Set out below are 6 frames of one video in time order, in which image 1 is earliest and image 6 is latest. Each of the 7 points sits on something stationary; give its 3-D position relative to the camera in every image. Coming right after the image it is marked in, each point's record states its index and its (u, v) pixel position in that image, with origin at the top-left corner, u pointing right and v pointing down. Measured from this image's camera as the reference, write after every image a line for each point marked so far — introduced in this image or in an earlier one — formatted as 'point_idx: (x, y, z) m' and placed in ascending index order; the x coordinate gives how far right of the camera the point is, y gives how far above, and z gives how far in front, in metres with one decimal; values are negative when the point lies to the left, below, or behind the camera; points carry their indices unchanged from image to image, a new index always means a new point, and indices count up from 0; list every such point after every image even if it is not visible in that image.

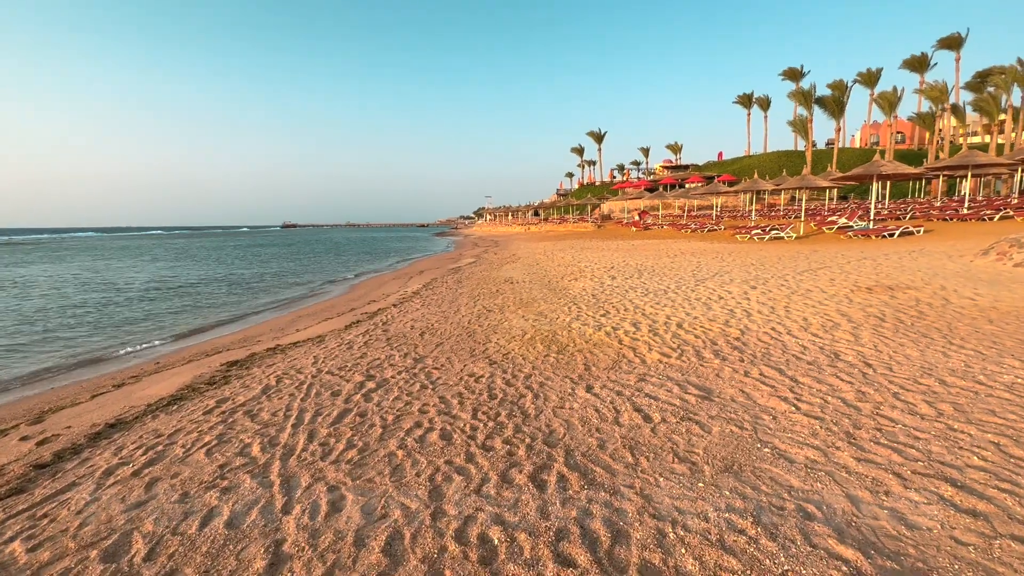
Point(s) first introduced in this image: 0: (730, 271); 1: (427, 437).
0: (+5.3, +0.4, +11.5) m
1: (-0.7, -1.2, +3.7) m
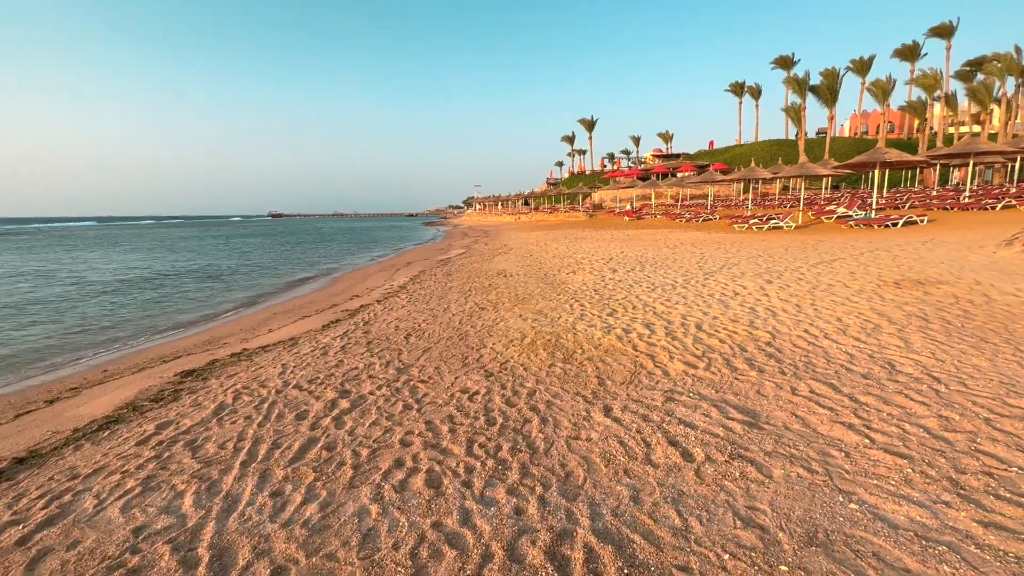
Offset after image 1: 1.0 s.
0: (+5.1, +0.6, +10.8) m
1: (-0.6, -1.2, +2.9) m
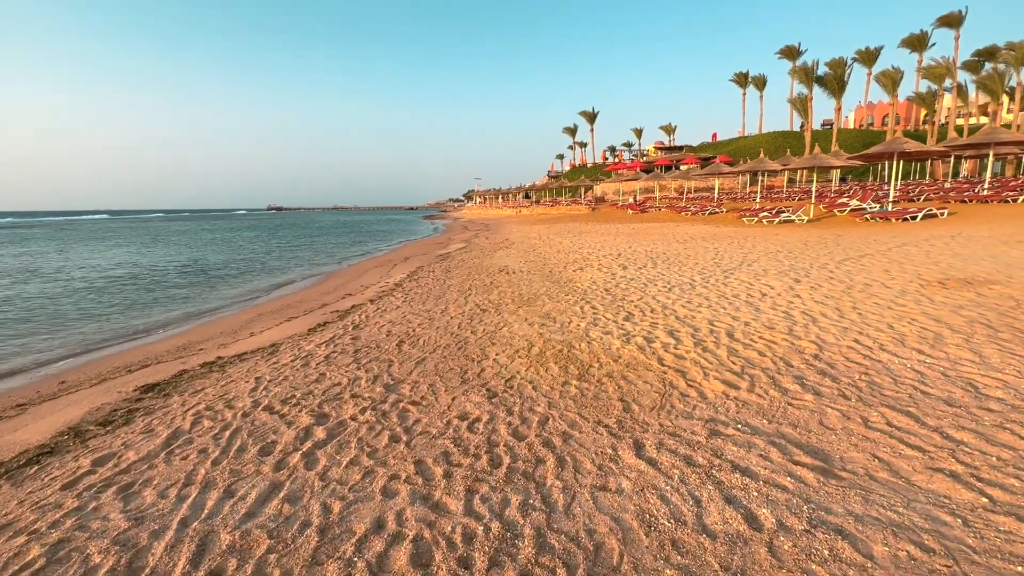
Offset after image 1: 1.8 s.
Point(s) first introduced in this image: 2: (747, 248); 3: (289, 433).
0: (+5.2, +0.6, +10.0) m
1: (-0.6, -1.3, +2.2) m
2: (+6.0, +1.0, +12.2) m
3: (-1.7, -1.1, +3.7) m
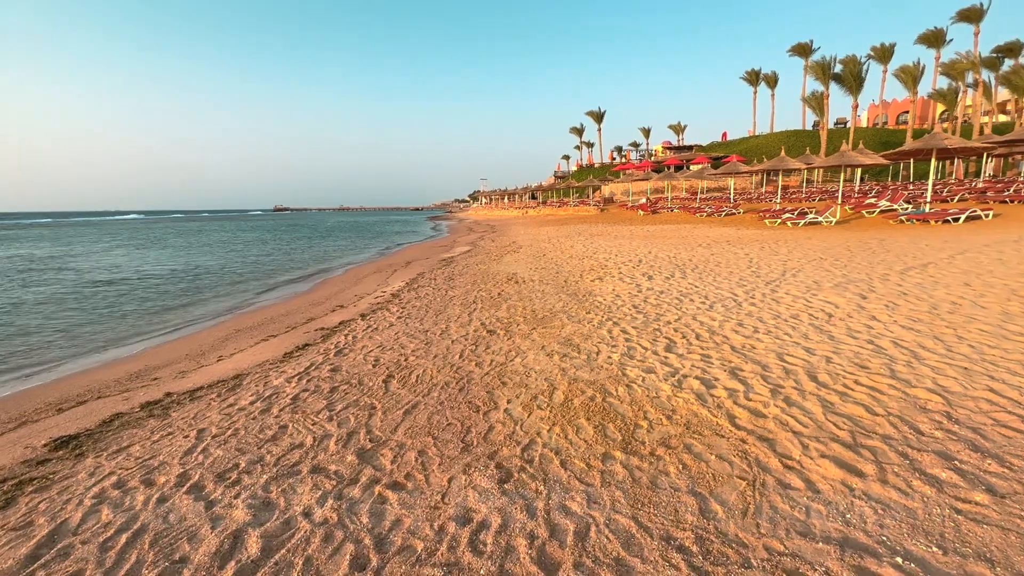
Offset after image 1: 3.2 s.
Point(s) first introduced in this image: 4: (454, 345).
0: (+5.4, +0.4, +8.8) m
1: (-0.5, -1.5, +1.0) m
2: (+6.2, +0.8, +10.9) m
3: (-1.6, -1.3, +2.5) m
4: (-0.7, -0.7, +5.8) m
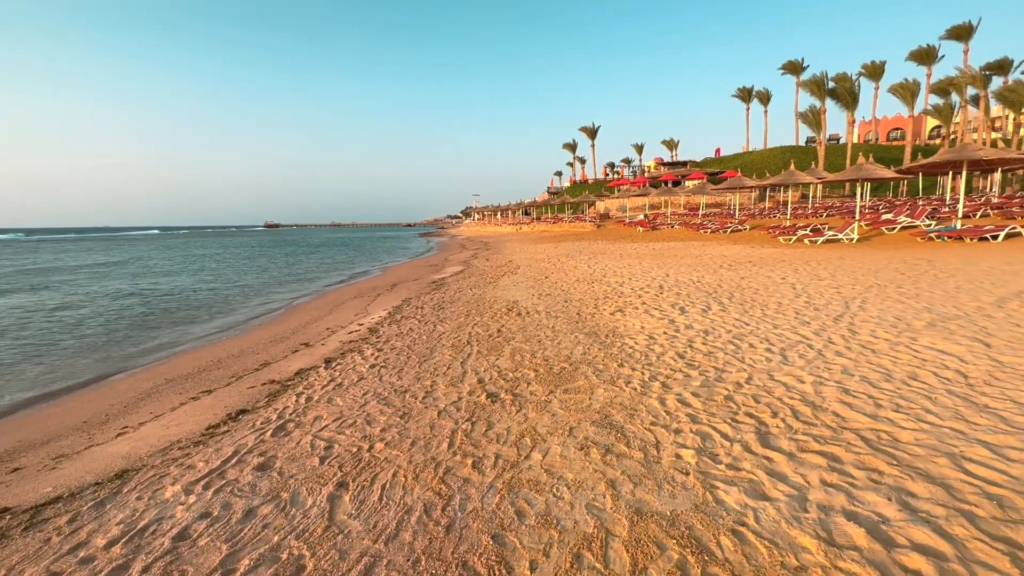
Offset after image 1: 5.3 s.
0: (+5.4, -0.2, +7.3) m
1: (-0.3, -1.8, -0.7) m
2: (+6.2, +0.2, +9.4) m
3: (-1.4, -1.7, +0.8) m
4: (-0.6, -1.1, +4.1) m
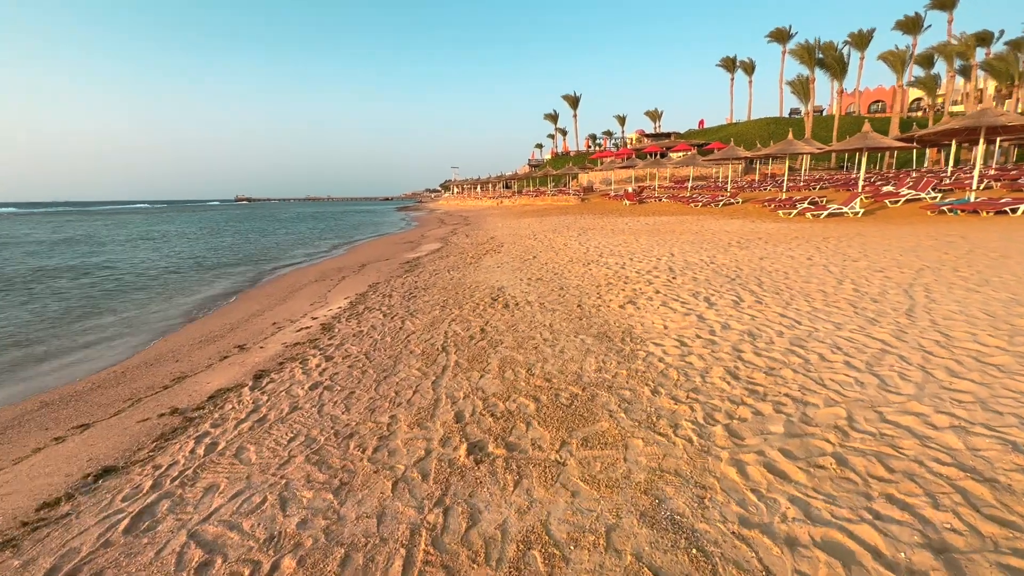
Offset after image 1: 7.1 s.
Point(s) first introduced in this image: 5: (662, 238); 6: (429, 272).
0: (+5.3, 0.0, +6.0) m
1: (-0.1, -2.1, -2.1) m
2: (+6.0, +0.5, +8.1) m
3: (-1.3, -1.9, -0.7) m
4: (-0.6, -1.2, +2.6) m
5: (+4.3, +1.4, +13.2) m
6: (-1.9, +0.3, +10.9) m
